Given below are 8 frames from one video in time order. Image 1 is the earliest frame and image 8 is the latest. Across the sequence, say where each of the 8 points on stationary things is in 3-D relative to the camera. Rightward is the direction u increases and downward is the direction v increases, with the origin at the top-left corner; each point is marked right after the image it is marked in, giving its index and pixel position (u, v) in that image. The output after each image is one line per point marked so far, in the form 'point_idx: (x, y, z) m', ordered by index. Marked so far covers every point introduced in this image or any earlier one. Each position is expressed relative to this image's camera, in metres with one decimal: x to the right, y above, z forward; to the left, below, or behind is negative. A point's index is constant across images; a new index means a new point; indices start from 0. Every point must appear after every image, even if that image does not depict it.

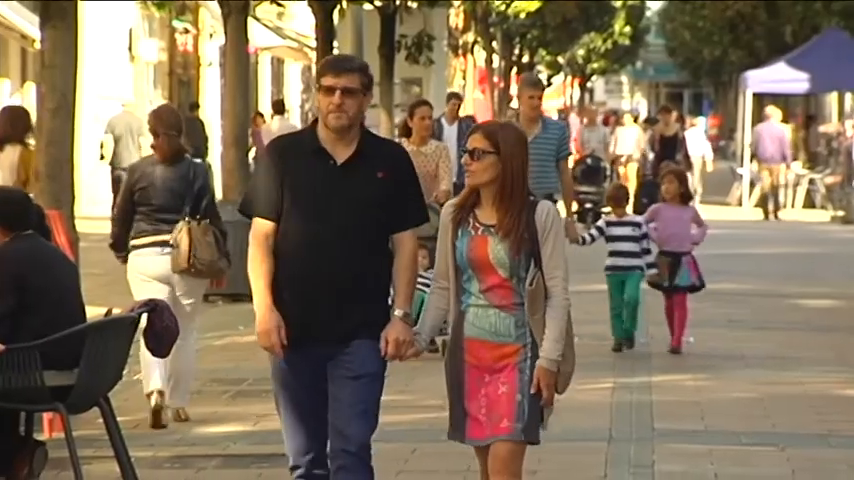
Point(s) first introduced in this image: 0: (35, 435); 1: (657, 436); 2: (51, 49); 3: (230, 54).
0: (-1.8, -0.9, +9.3) m
1: (+1.0, -0.9, +9.2) m
2: (-2.1, +1.1, +11.6) m
3: (-1.7, +1.6, +17.7) m
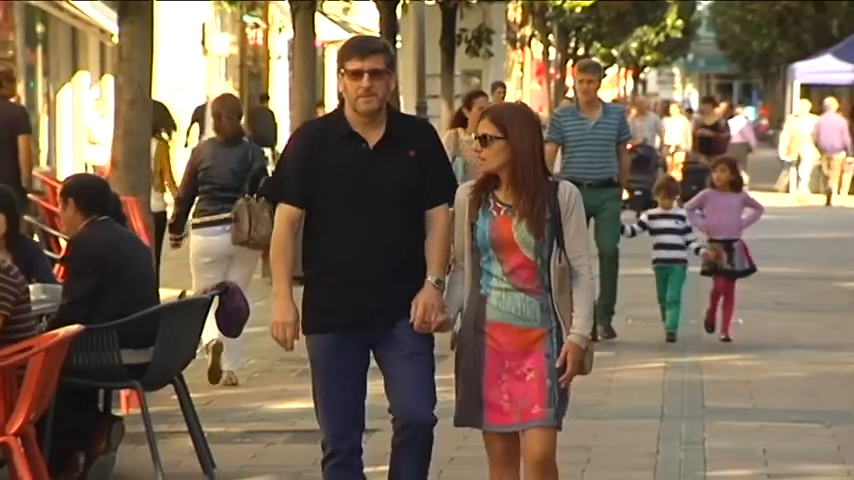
0: (-1.5, -0.8, +9.8) m
1: (+1.3, -0.8, +9.6) m
2: (-1.8, +1.2, +12.0) m
3: (-1.2, +1.7, +18.1) m
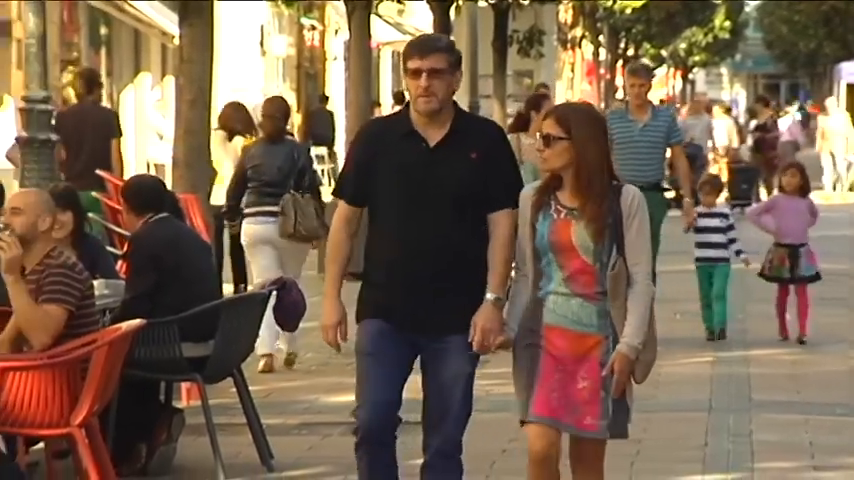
0: (-1.3, -0.8, +10.0) m
1: (+1.6, -0.8, +9.7) m
2: (-1.4, +1.2, +12.3) m
3: (-0.7, +1.7, +18.3) m
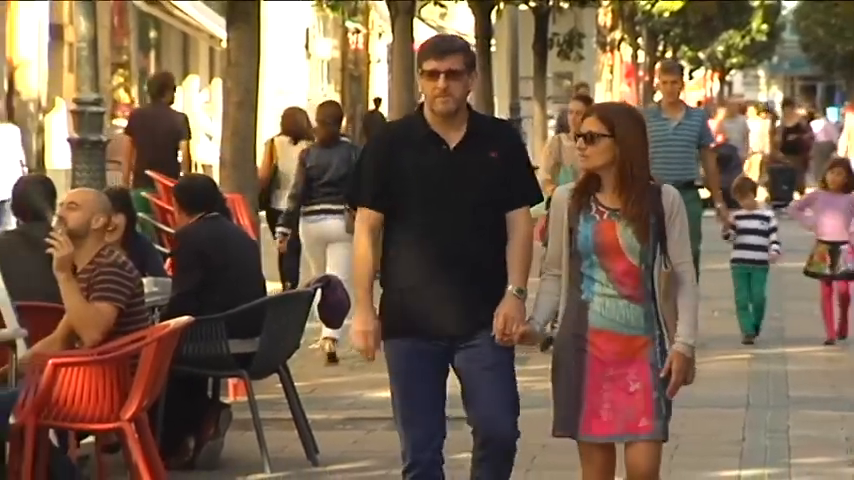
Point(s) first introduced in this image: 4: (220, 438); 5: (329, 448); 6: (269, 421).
0: (-1.0, -0.8, +10.2) m
1: (+1.8, -0.8, +9.9) m
2: (-1.2, +1.2, +12.5) m
3: (-0.3, +1.8, +18.5) m
4: (-0.9, -0.9, +8.9) m
5: (-0.5, -1.0, +9.2) m
6: (-0.8, -0.9, +9.8) m
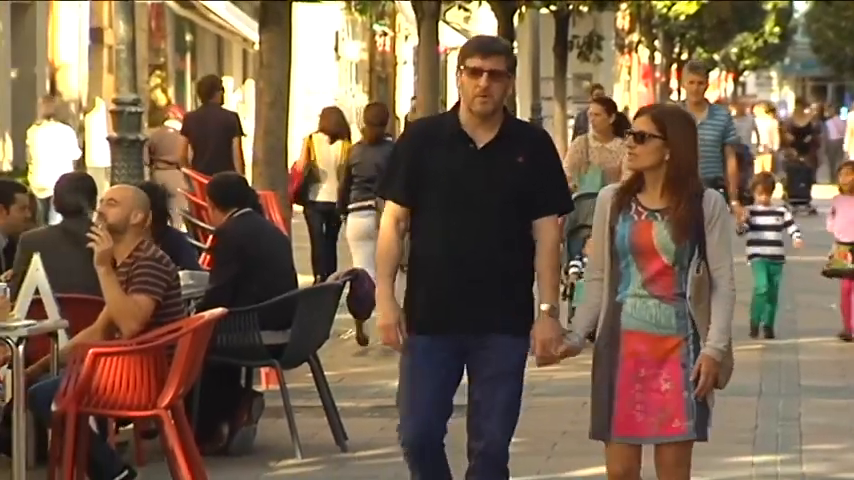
0: (-0.9, -0.8, +10.6) m
1: (+1.9, -0.8, +10.2) m
2: (-1.0, +1.2, +12.8) m
3: (-0.1, +1.8, +18.8) m
4: (-0.8, -0.9, +9.3) m
5: (-0.3, -0.9, +9.6) m
6: (-0.6, -0.9, +10.2) m
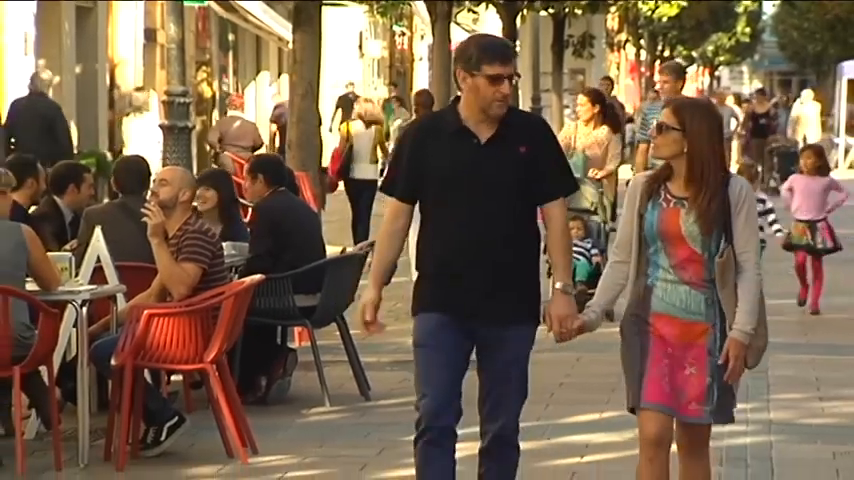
0: (-0.8, -0.6, +11.8) m
1: (+2.0, -0.6, +11.5) m
2: (-1.0, +1.4, +14.1) m
3: (0.0, +2.0, +20.1) m
4: (-0.7, -0.7, +10.6) m
5: (-0.3, -0.8, +10.8) m
6: (-0.6, -0.7, +11.5) m
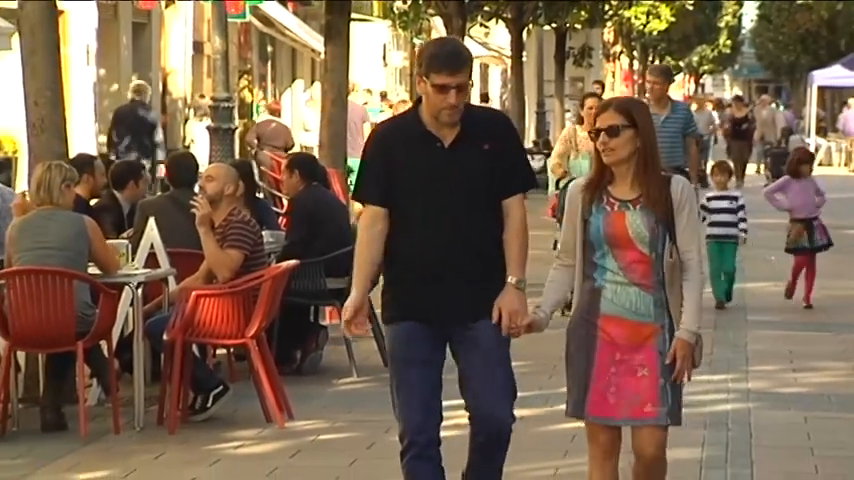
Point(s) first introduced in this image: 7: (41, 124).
0: (-0.7, -0.6, +13.1) m
1: (+2.1, -0.6, +12.8) m
2: (-0.8, +1.5, +15.4) m
3: (+0.1, +2.1, +21.4) m
4: (-0.6, -0.7, +11.9) m
5: (-0.2, -0.7, +12.2) m
6: (-0.5, -0.7, +12.8) m
7: (-2.2, +0.7, +11.6) m
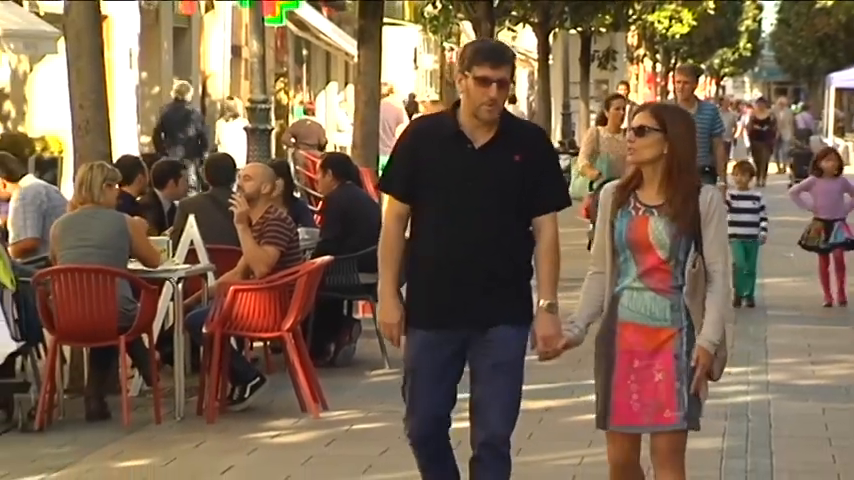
0: (-0.5, -0.5, +13.6) m
1: (+2.3, -0.6, +13.1) m
2: (-0.6, +1.5, +15.8) m
3: (+0.5, +2.1, +21.8) m
4: (-0.5, -0.6, +12.3) m
5: (0.0, -0.7, +12.6) m
6: (-0.3, -0.6, +13.2) m
7: (-2.0, +0.7, +12.0) m
